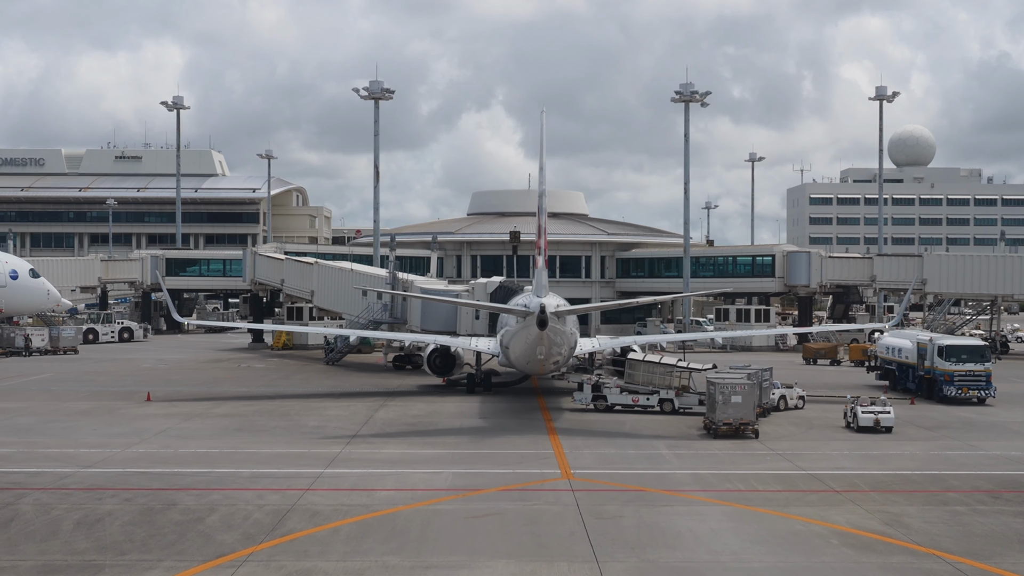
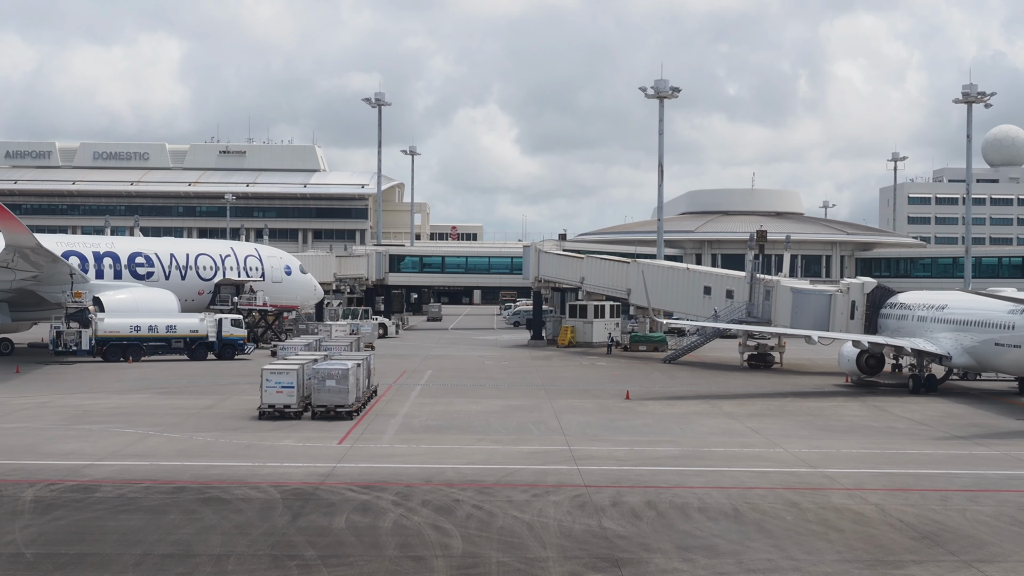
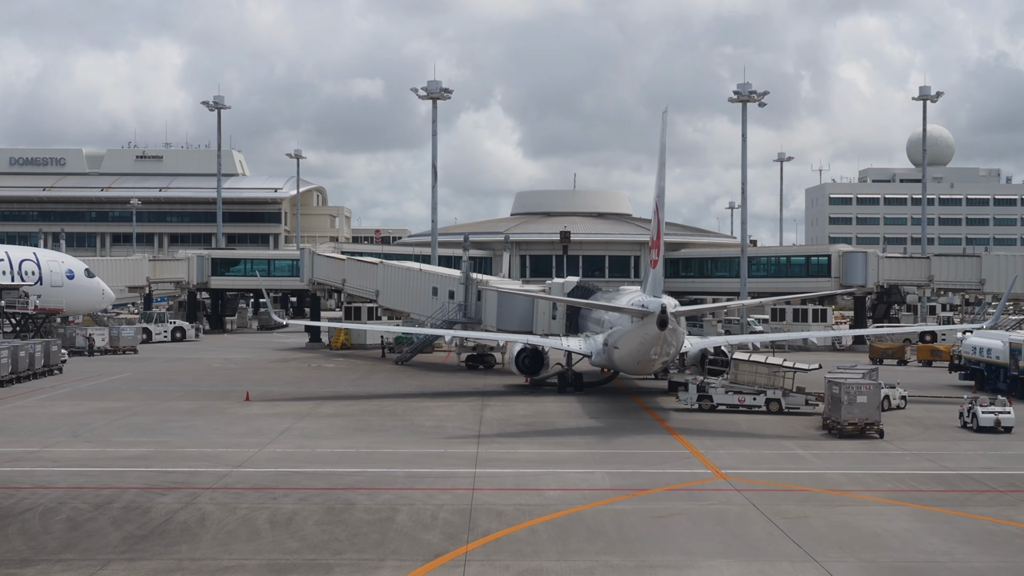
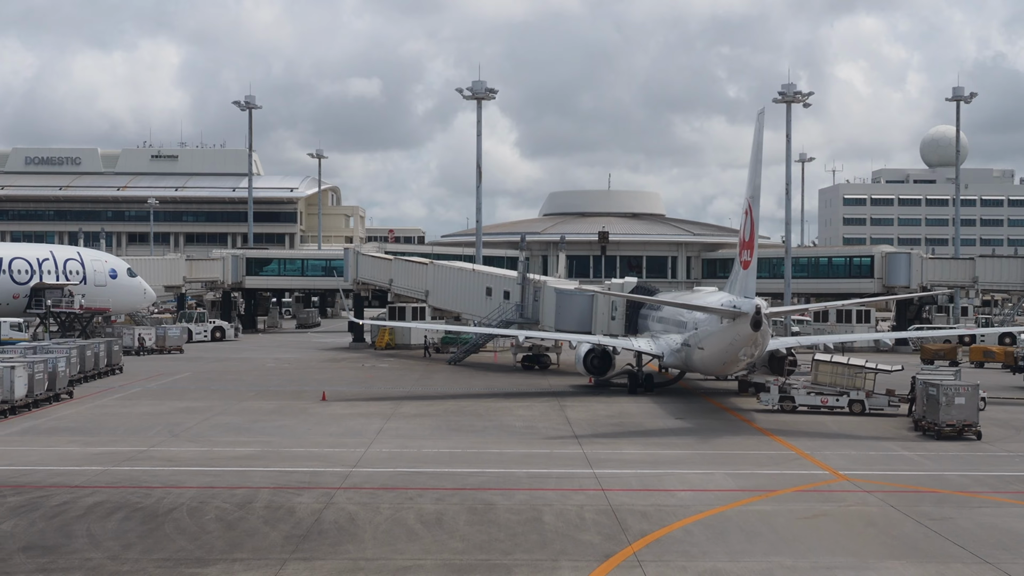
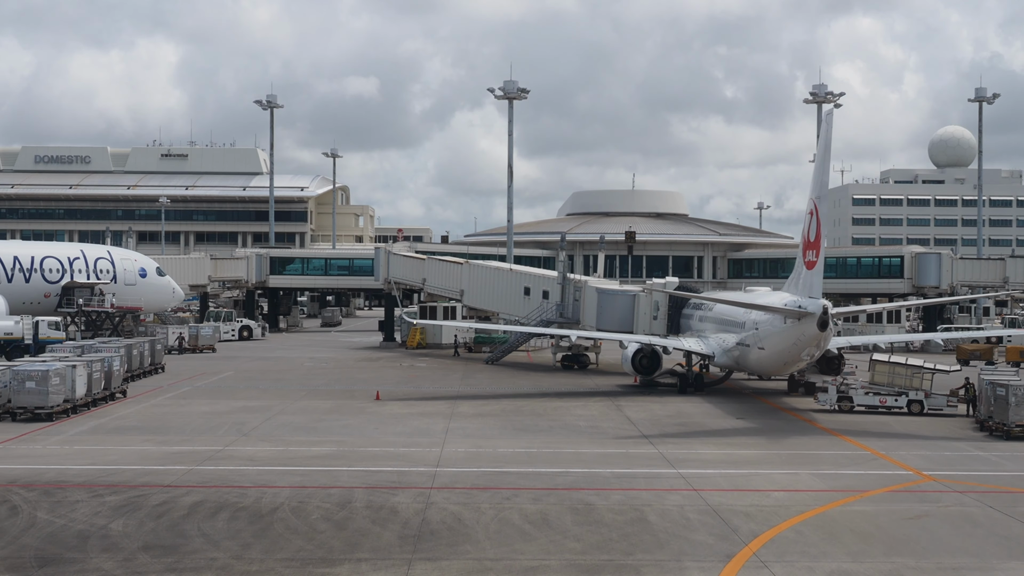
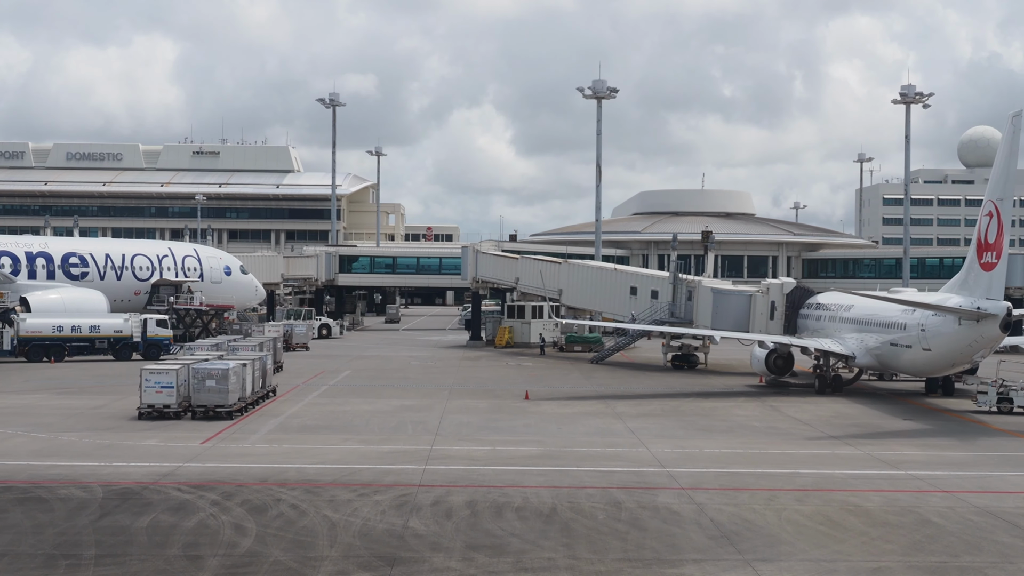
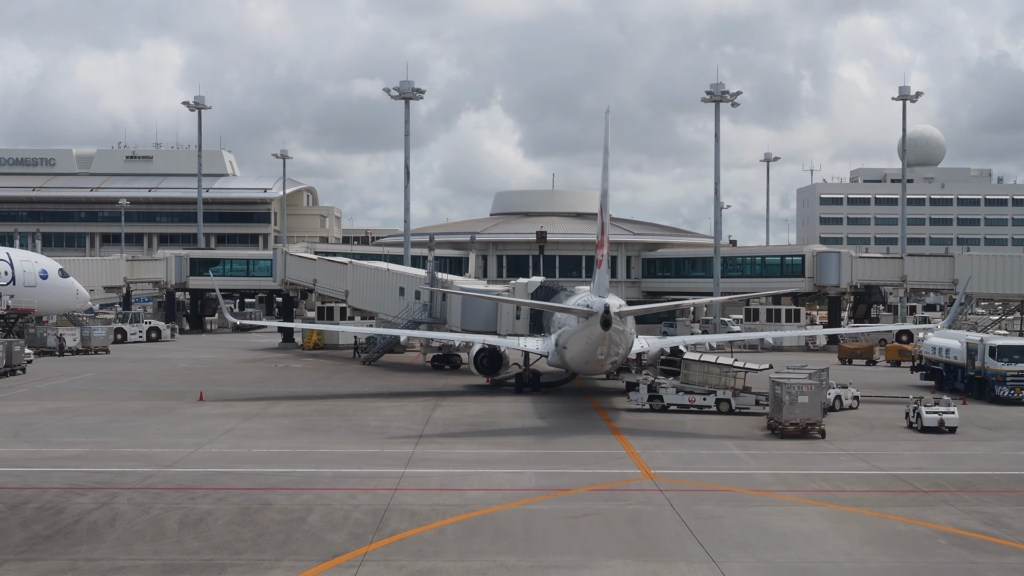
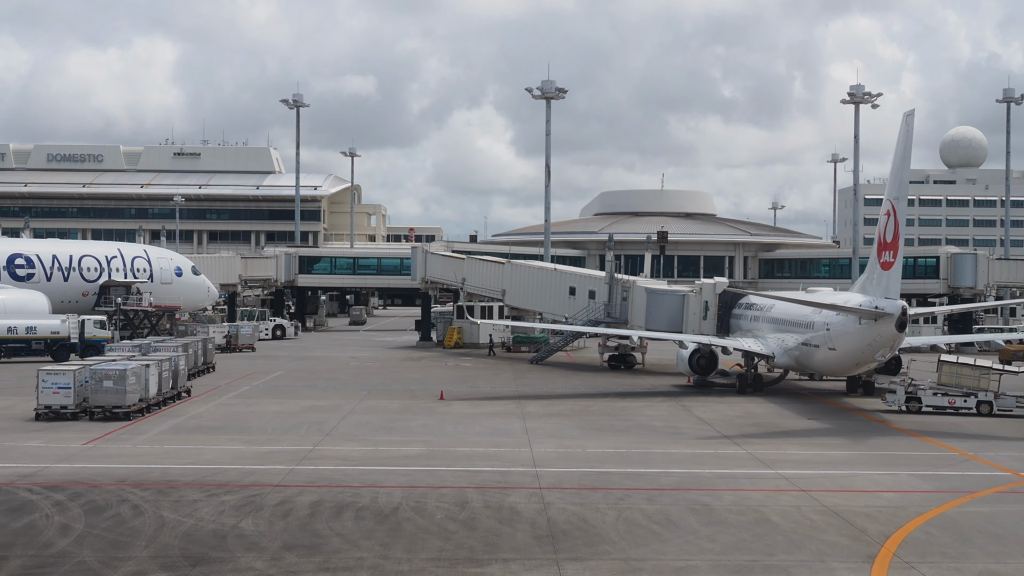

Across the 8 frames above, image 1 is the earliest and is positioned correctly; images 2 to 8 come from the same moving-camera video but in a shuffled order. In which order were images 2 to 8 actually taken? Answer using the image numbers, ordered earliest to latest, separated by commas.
7, 3, 4, 5, 8, 6, 2
